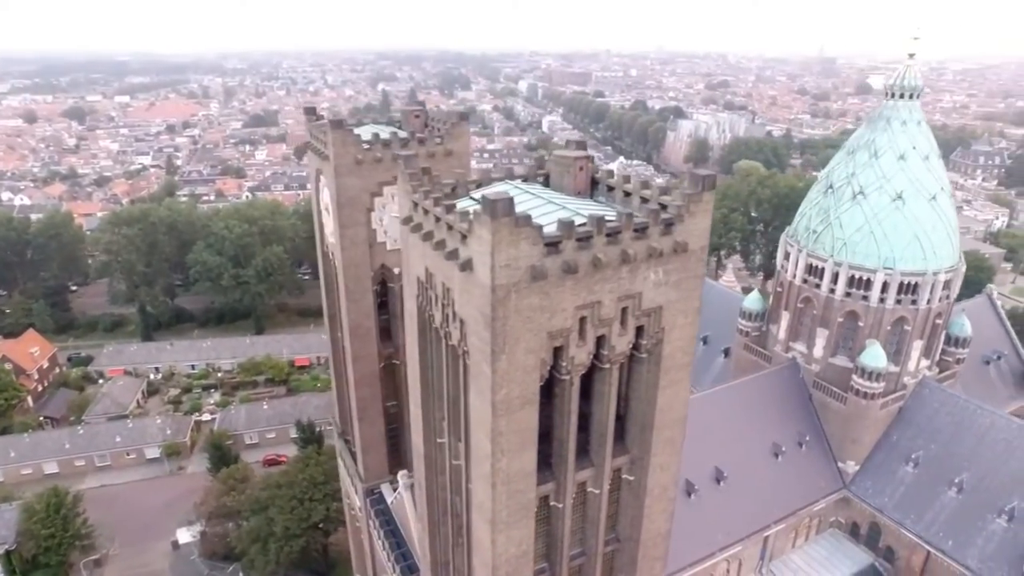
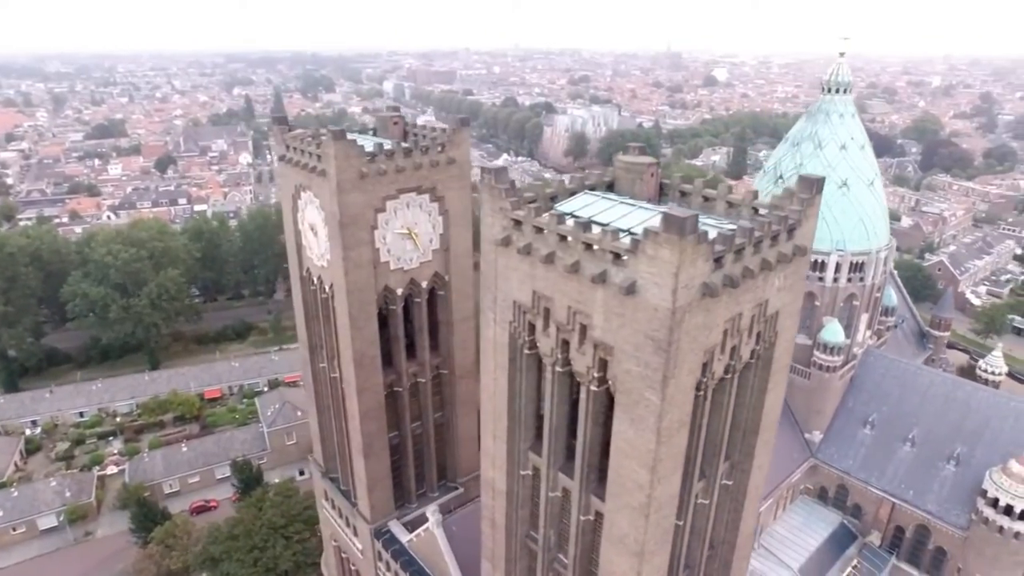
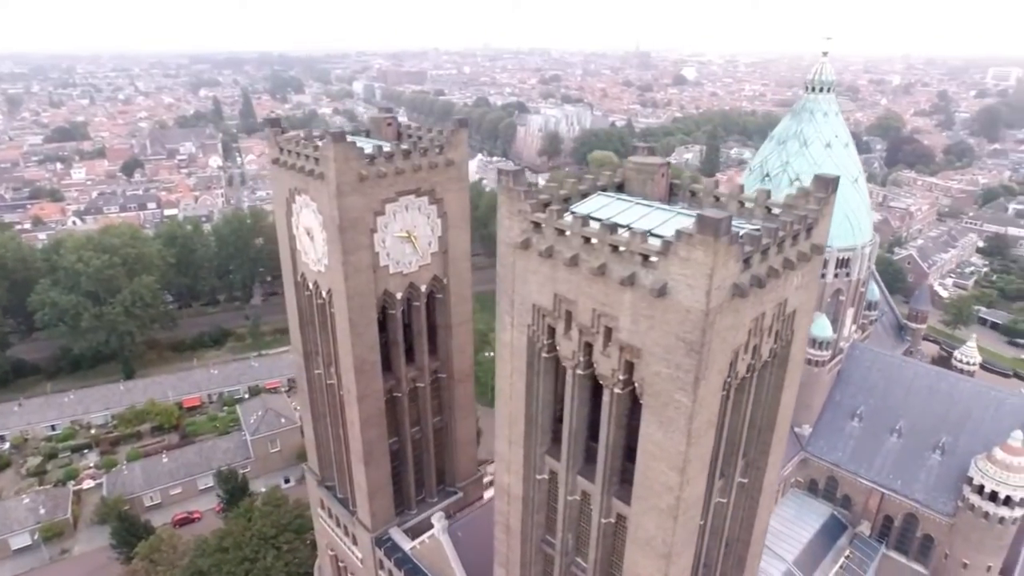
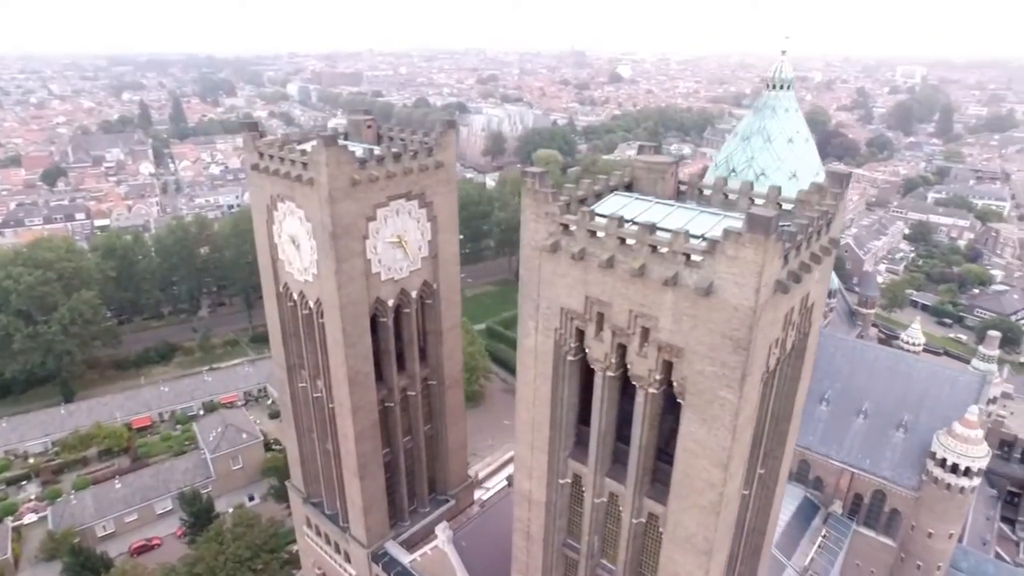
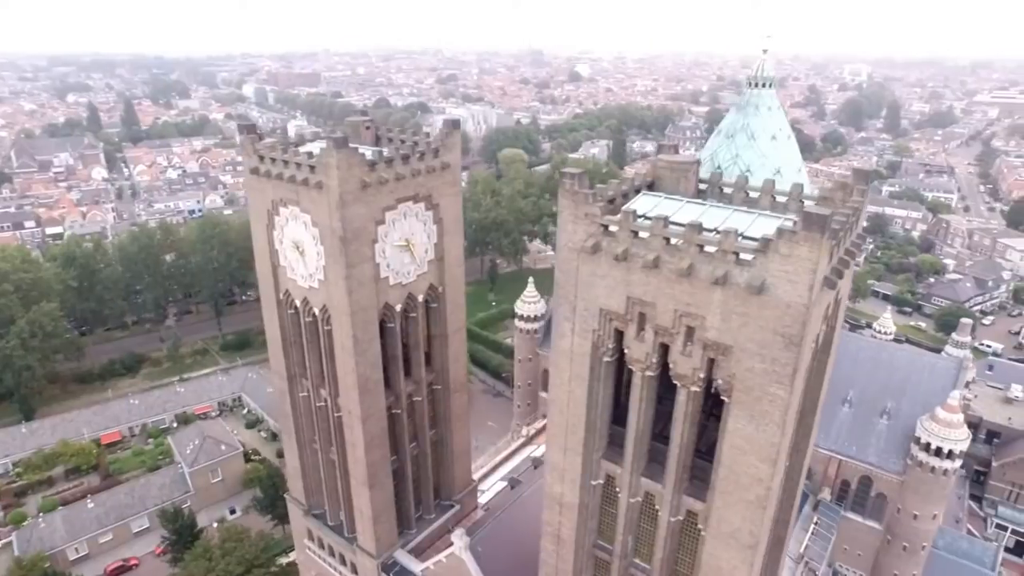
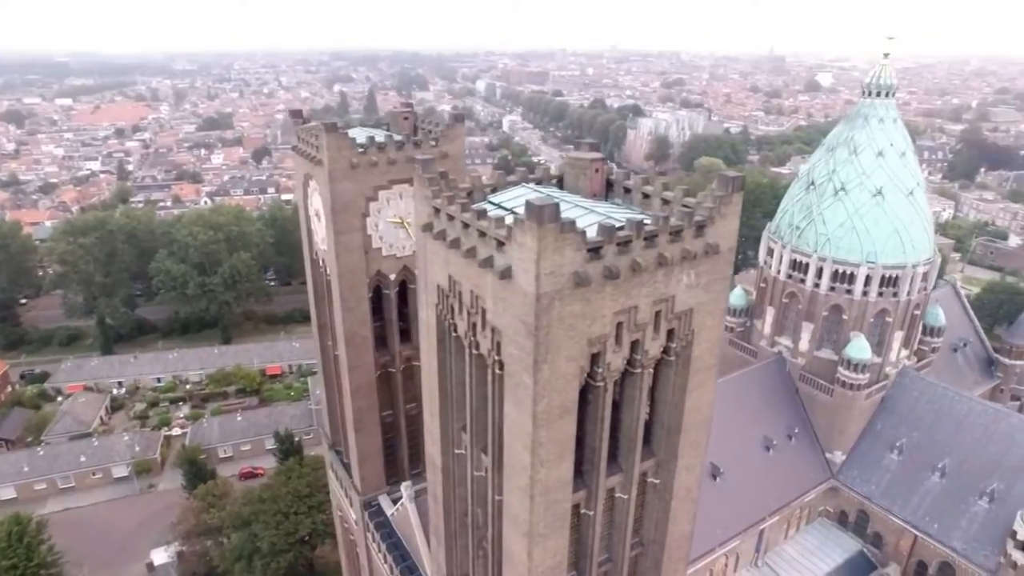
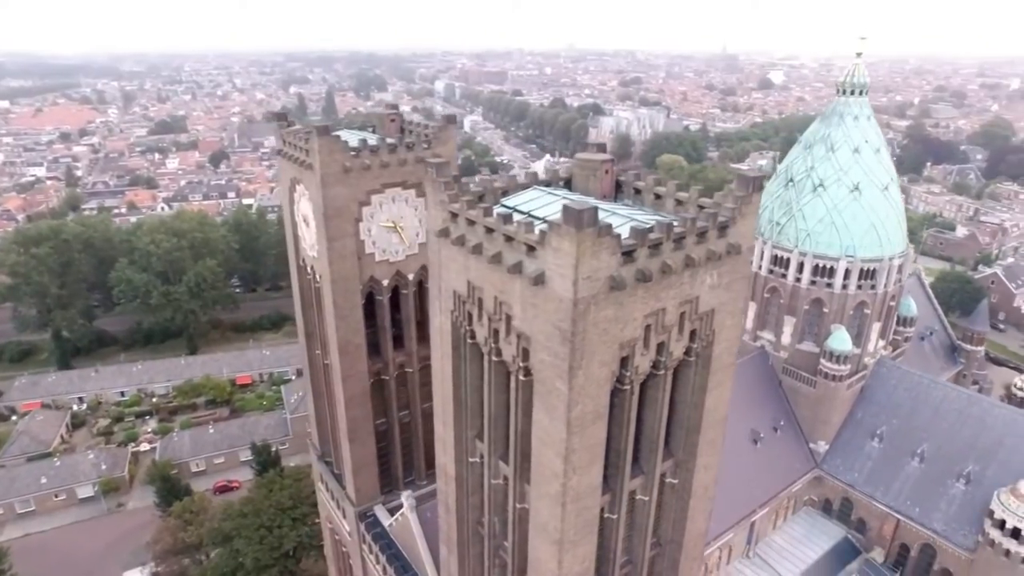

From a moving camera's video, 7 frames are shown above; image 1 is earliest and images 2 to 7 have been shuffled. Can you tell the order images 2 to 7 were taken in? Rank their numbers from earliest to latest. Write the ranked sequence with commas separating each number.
6, 7, 2, 3, 4, 5
